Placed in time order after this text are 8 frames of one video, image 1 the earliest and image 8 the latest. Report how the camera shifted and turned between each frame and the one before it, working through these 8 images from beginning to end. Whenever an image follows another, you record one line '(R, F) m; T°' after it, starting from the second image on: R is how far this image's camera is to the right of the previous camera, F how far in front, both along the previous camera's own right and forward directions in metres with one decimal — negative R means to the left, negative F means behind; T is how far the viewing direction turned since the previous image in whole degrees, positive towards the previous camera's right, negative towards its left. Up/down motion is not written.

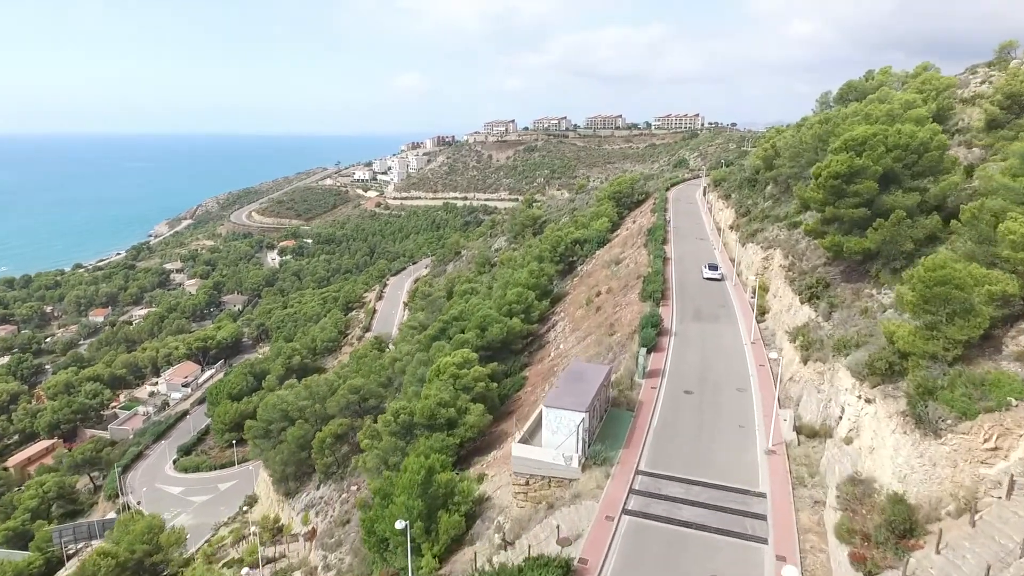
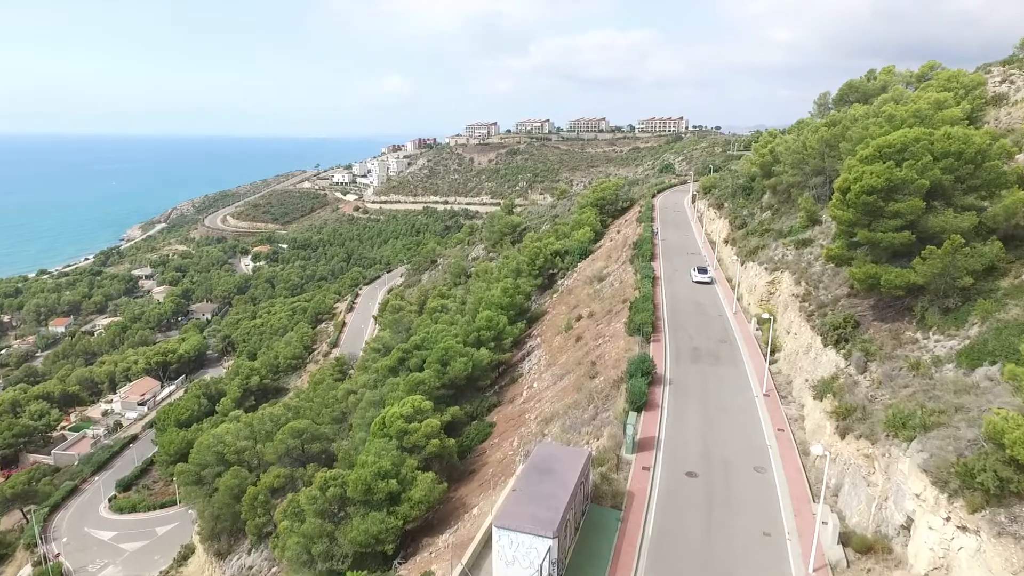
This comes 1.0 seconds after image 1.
(+0.7, +3.8) m; +1°
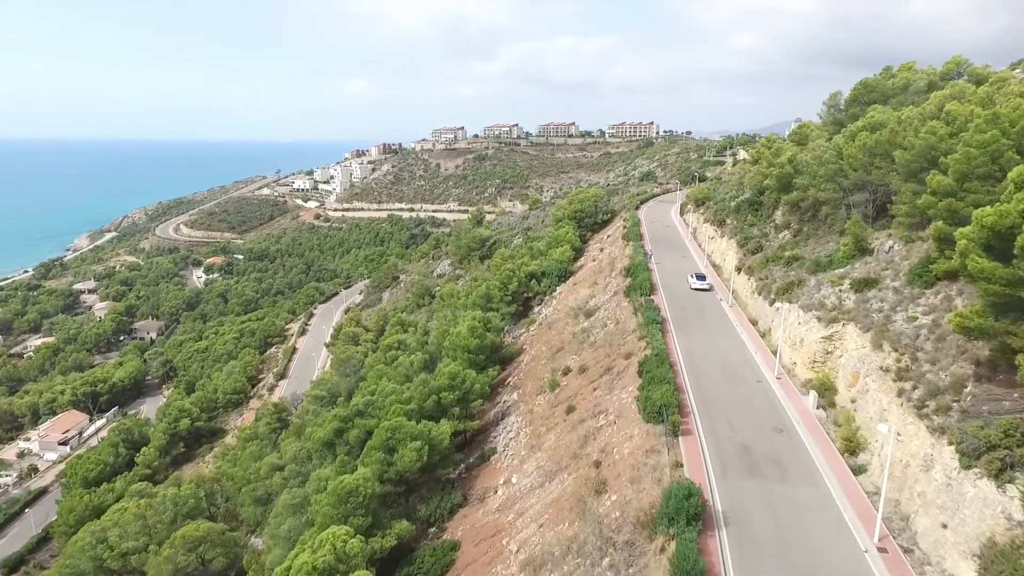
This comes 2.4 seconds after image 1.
(0.0, +6.0) m; +3°
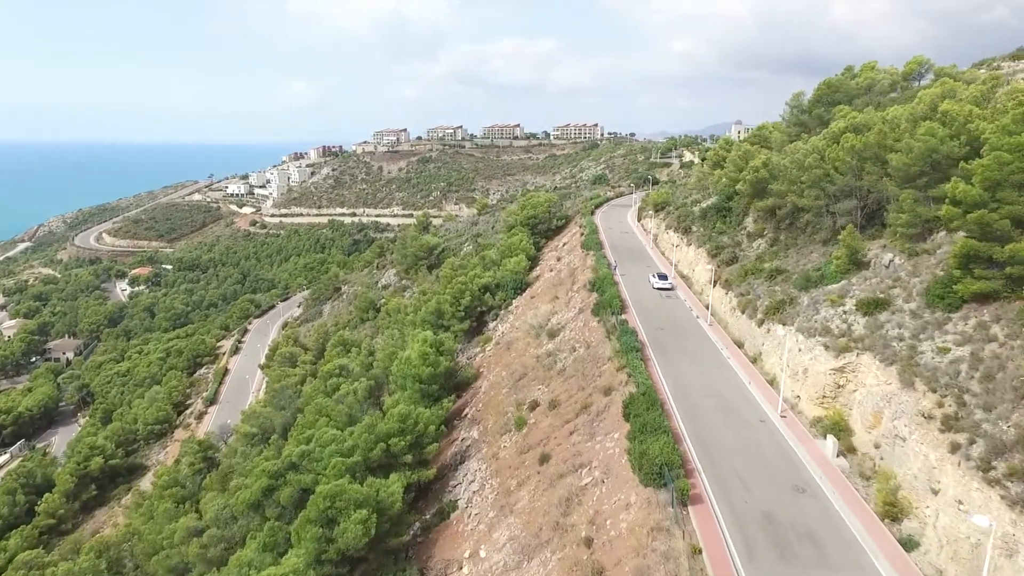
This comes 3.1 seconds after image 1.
(-0.4, +2.8) m; +5°
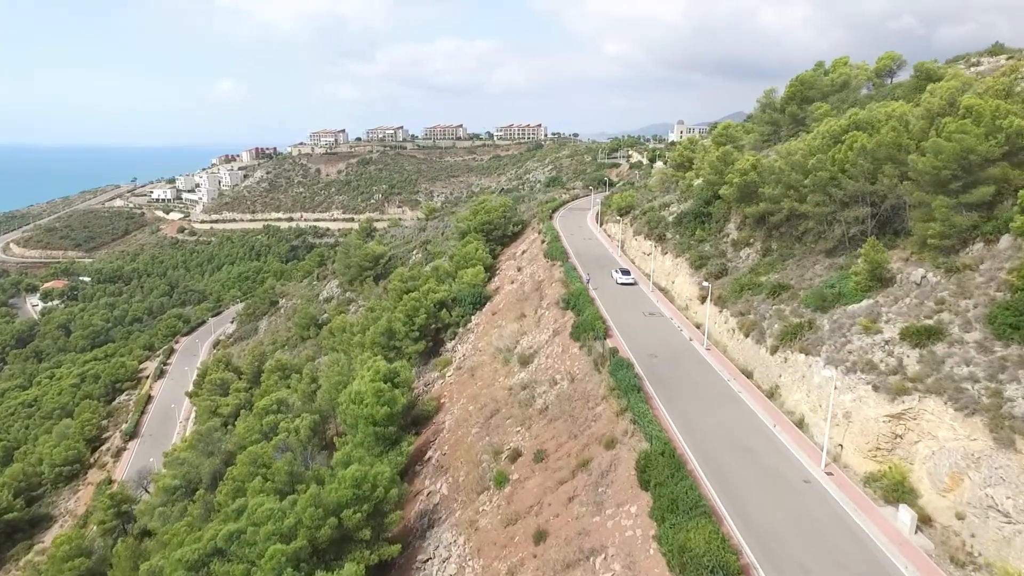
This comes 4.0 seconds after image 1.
(-0.8, +3.2) m; +5°
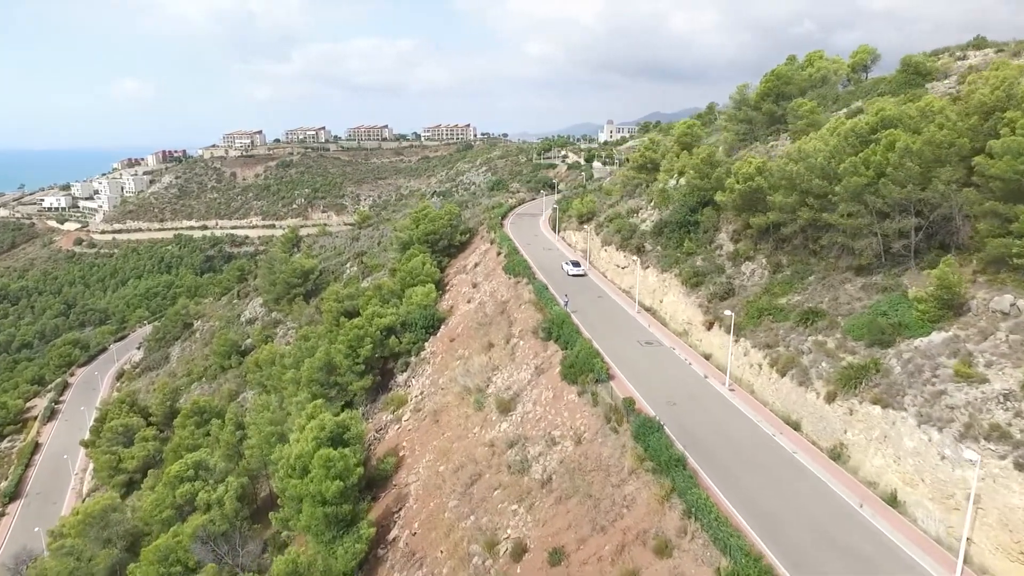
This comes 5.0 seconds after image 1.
(-1.4, +3.9) m; +7°
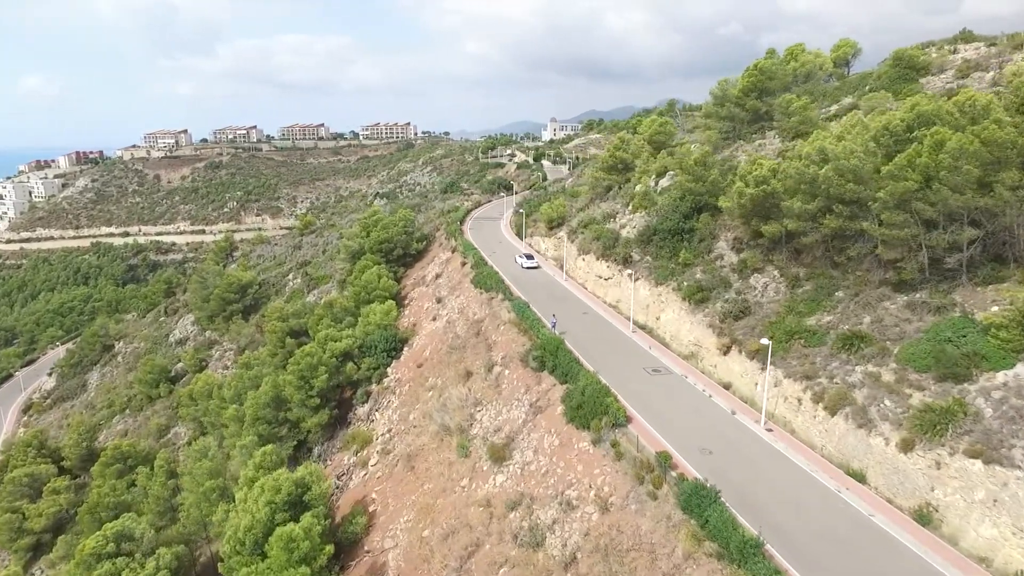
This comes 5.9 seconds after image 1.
(-1.3, +2.9) m; +5°
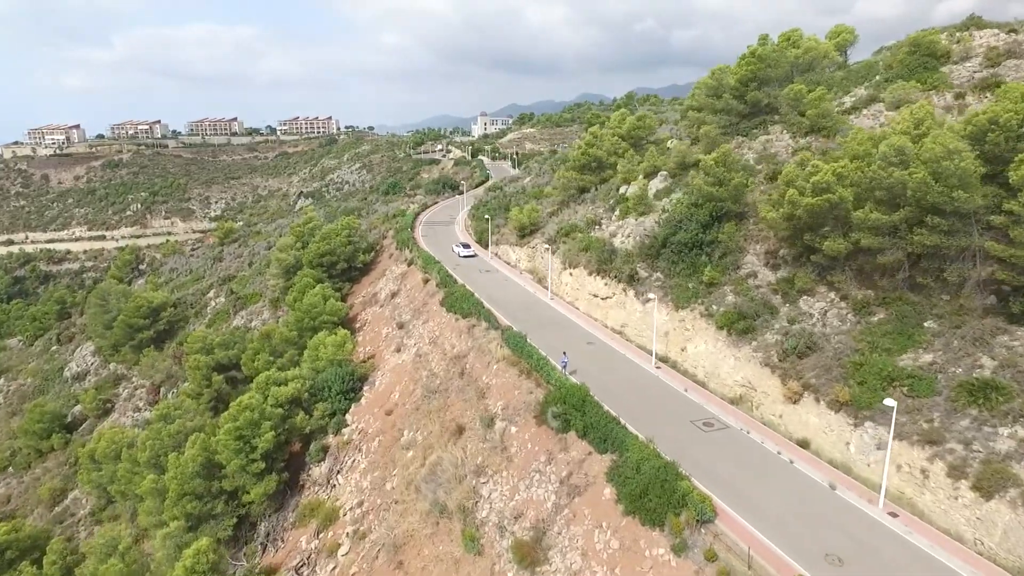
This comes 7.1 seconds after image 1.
(-1.9, +4.1) m; +7°
